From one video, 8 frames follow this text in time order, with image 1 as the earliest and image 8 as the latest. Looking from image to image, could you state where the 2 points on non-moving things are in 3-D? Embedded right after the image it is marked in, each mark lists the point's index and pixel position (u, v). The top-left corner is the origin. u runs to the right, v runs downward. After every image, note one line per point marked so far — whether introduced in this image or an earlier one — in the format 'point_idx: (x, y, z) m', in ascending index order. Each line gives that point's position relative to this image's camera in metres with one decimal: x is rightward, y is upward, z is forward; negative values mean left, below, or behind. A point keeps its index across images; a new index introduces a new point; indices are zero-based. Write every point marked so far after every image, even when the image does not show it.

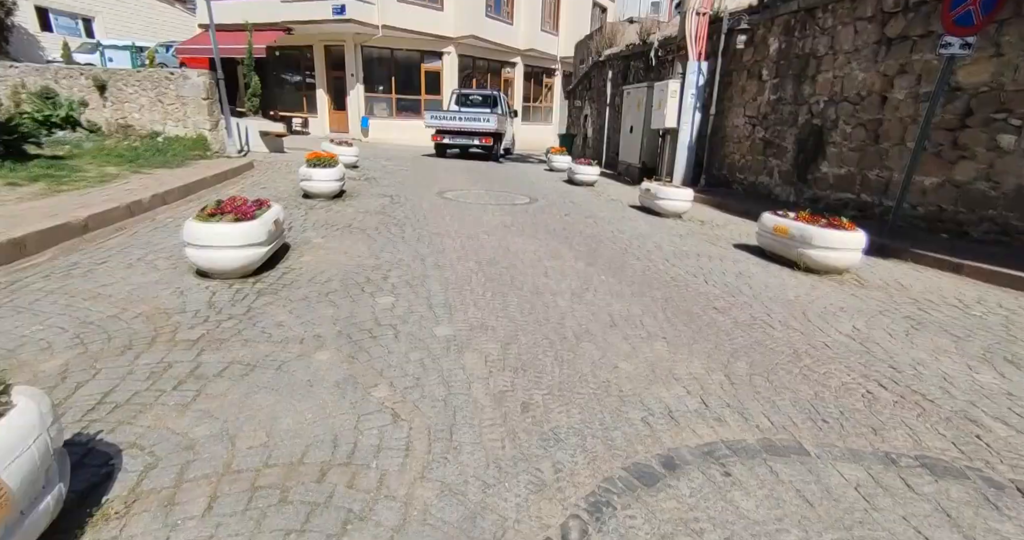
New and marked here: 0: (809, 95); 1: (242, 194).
0: (+5.6, +3.3, +9.0) m
1: (-5.0, +1.4, +9.0) m
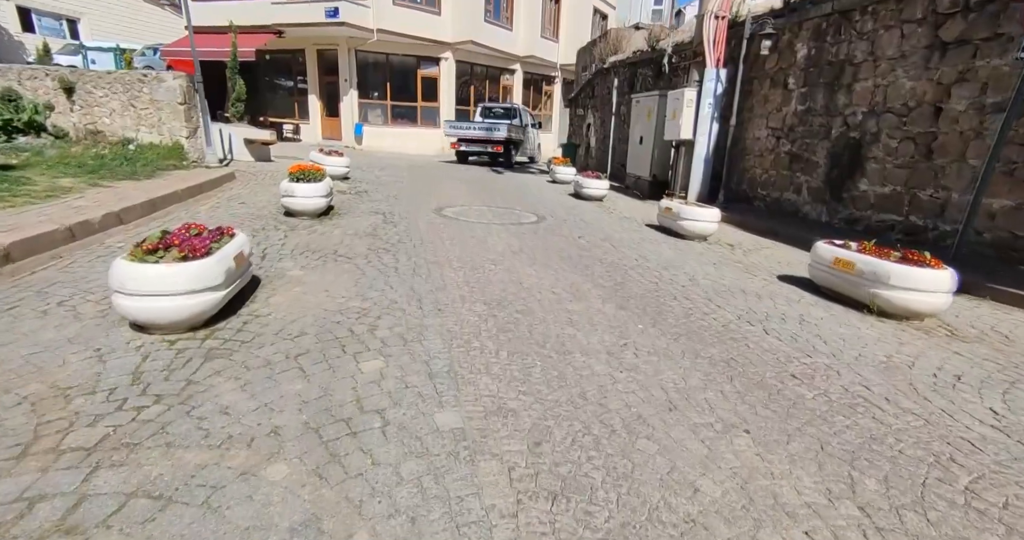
0: (+5.7, +2.8, +8.2) m
1: (-4.9, +1.0, +8.0) m
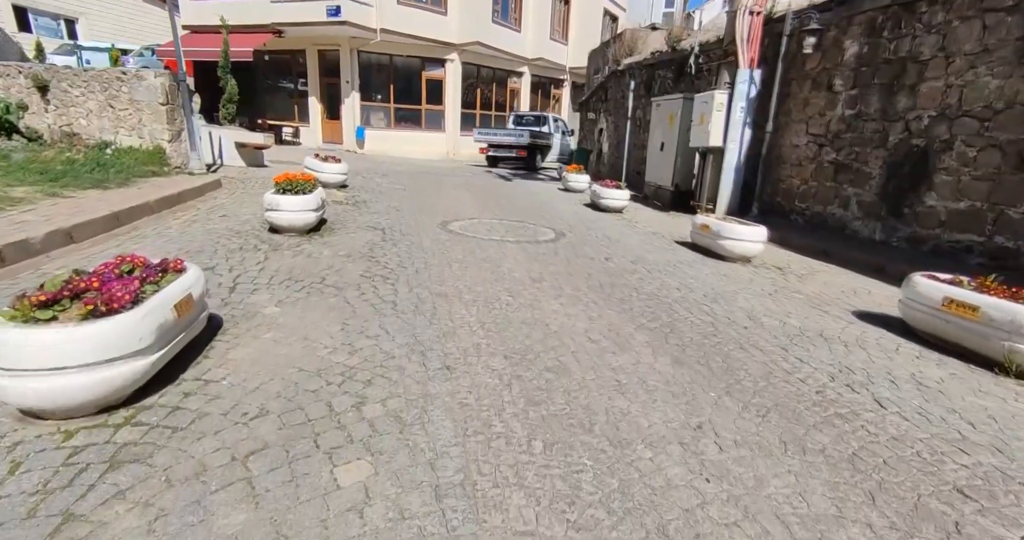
0: (+5.9, +2.4, +7.3) m
1: (-4.7, +0.7, +7.1) m
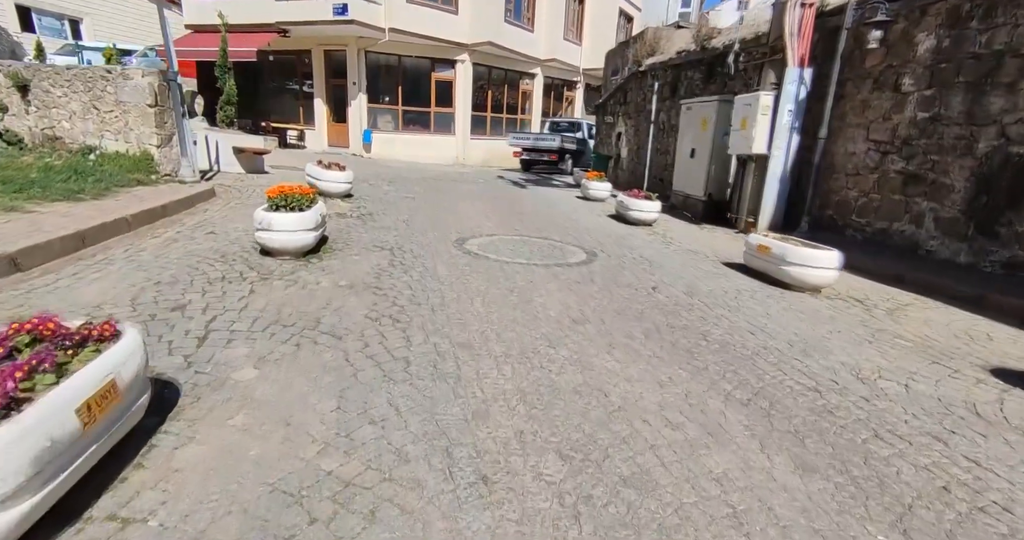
0: (+6.3, +2.0, +6.2) m
1: (-4.3, +0.4, +6.1) m
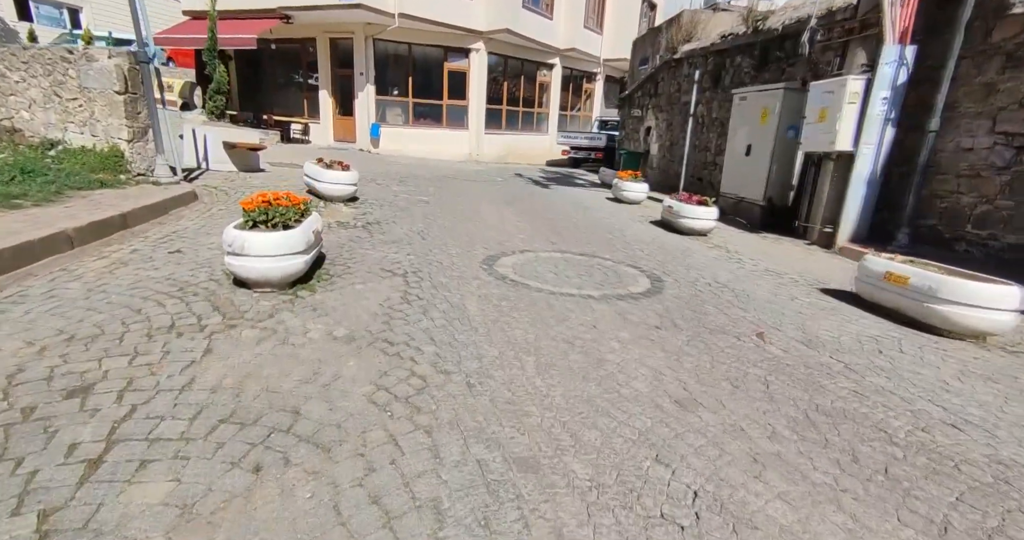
0: (+6.8, +1.7, +4.6) m
1: (-3.8, 0.0, +4.7) m
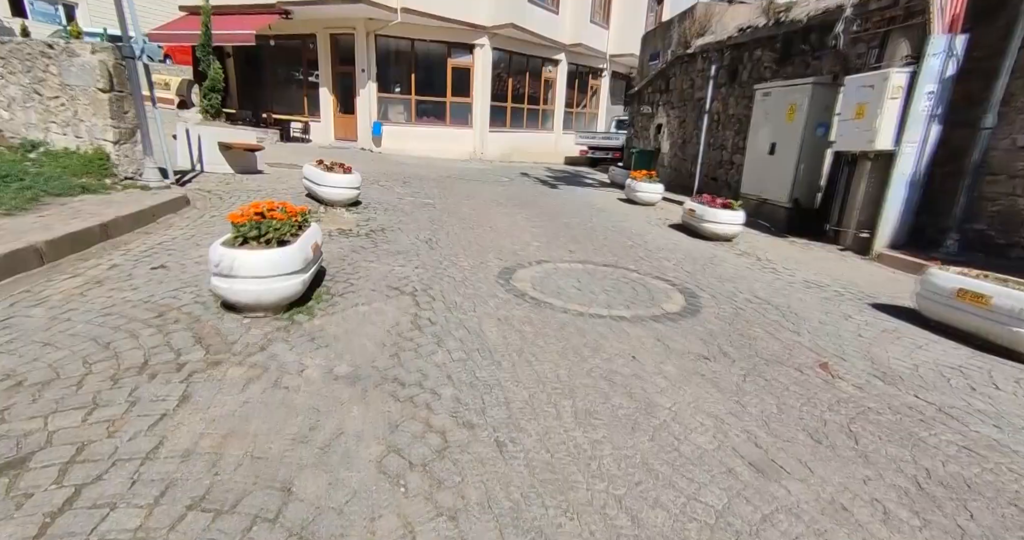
0: (+7.0, +1.5, +4.0) m
1: (-3.6, -0.1, +4.2) m
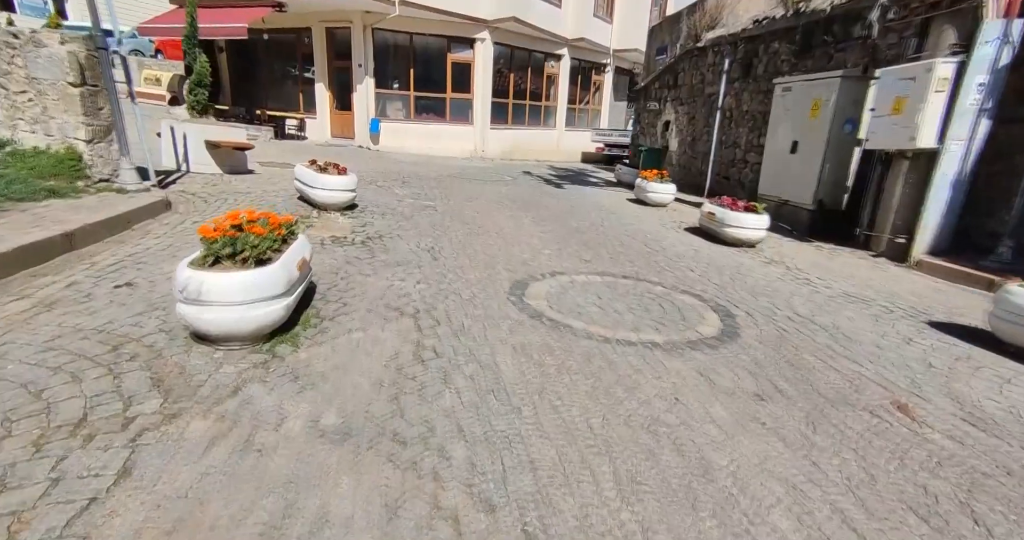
0: (+7.2, +1.4, +3.5) m
1: (-3.5, -0.3, +3.6) m
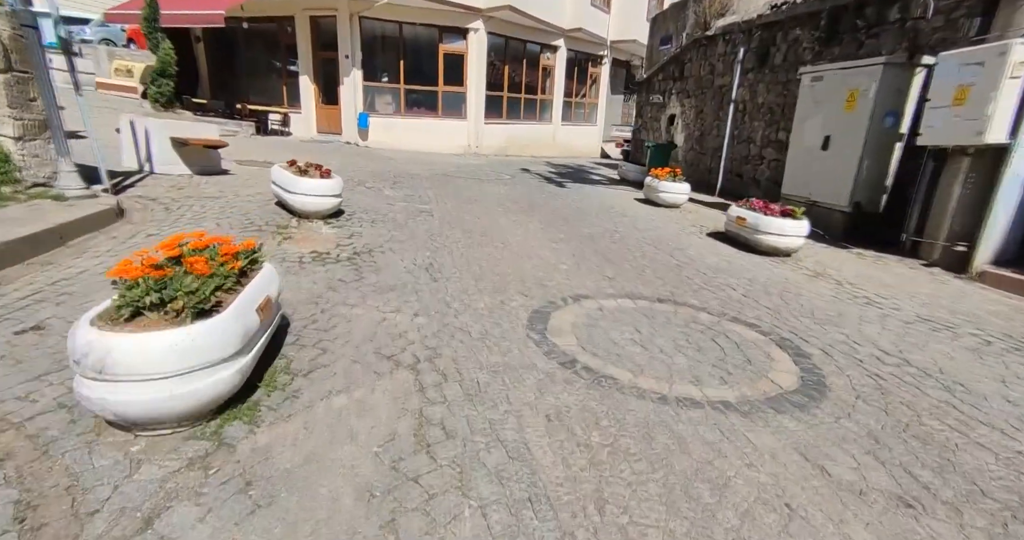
0: (+7.3, +1.2, +2.6) m
1: (-3.3, -0.6, +2.6) m
